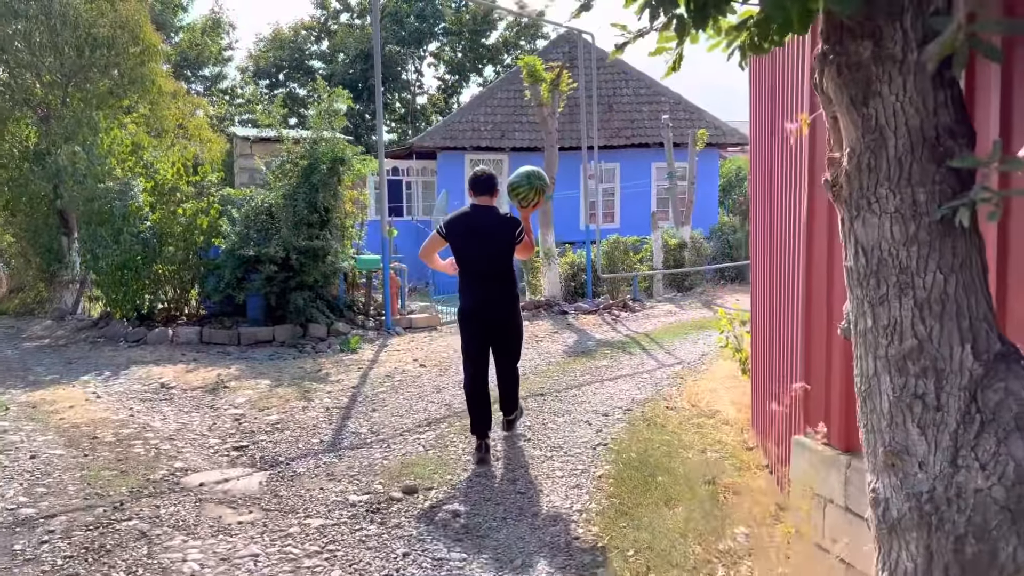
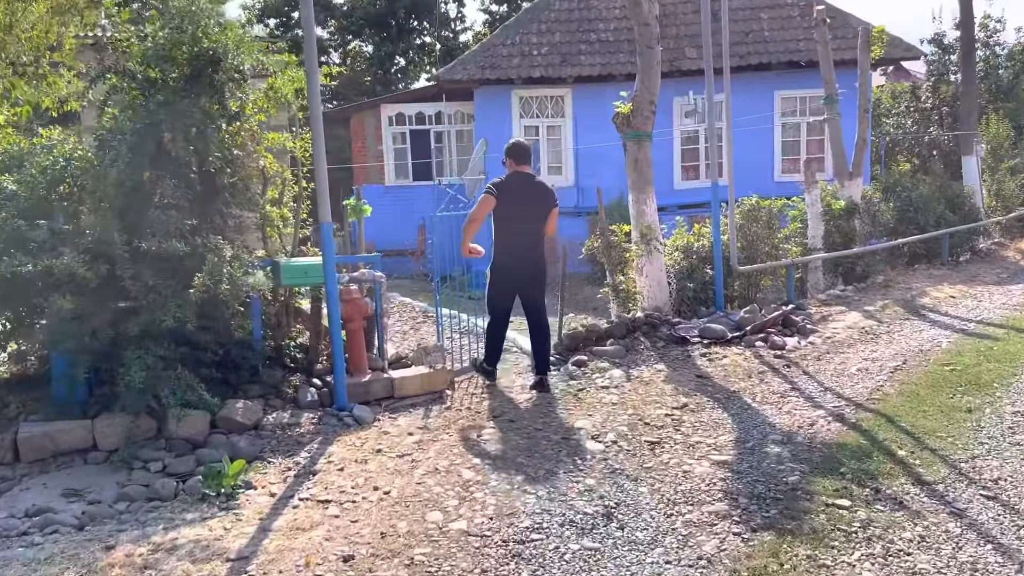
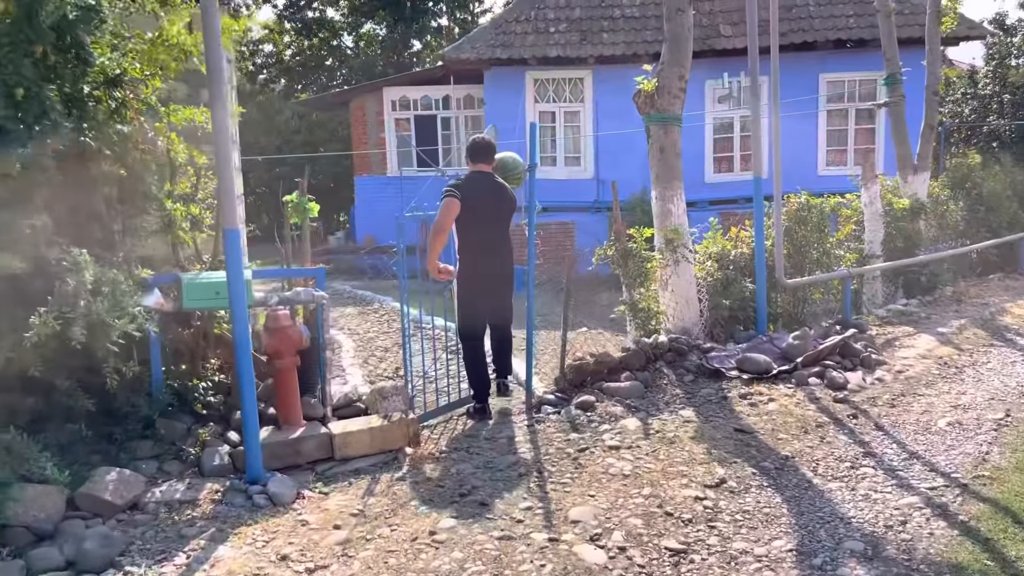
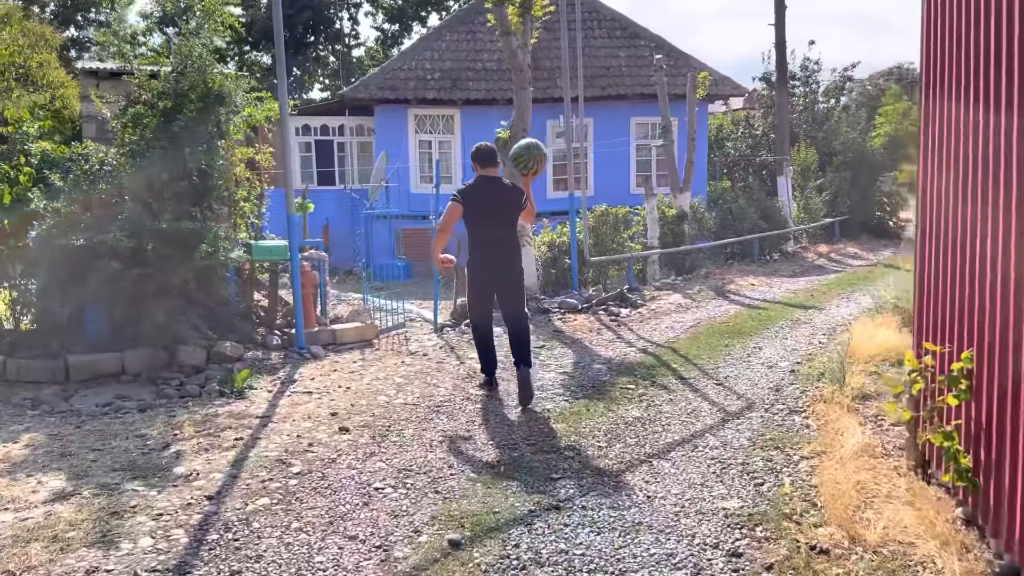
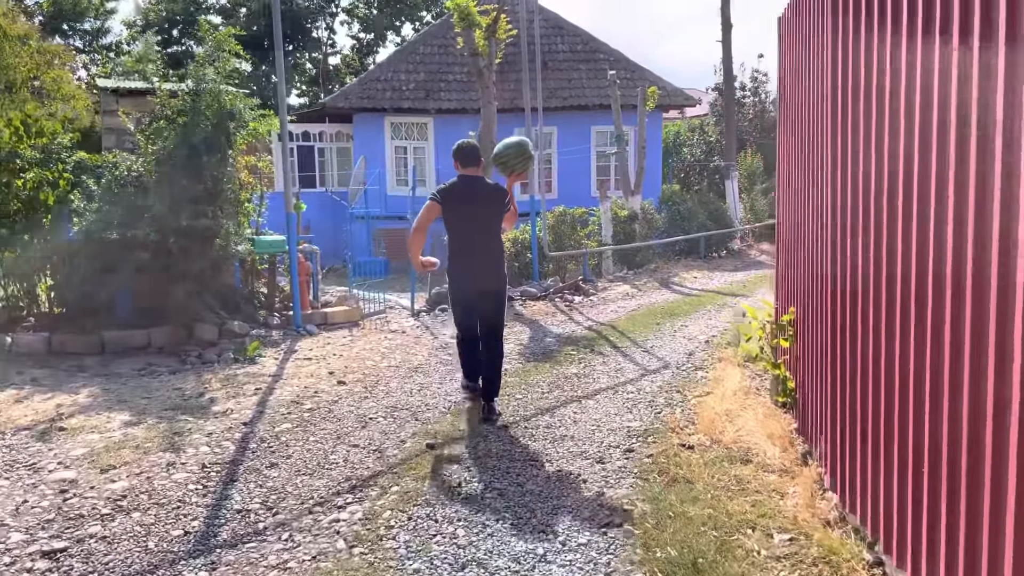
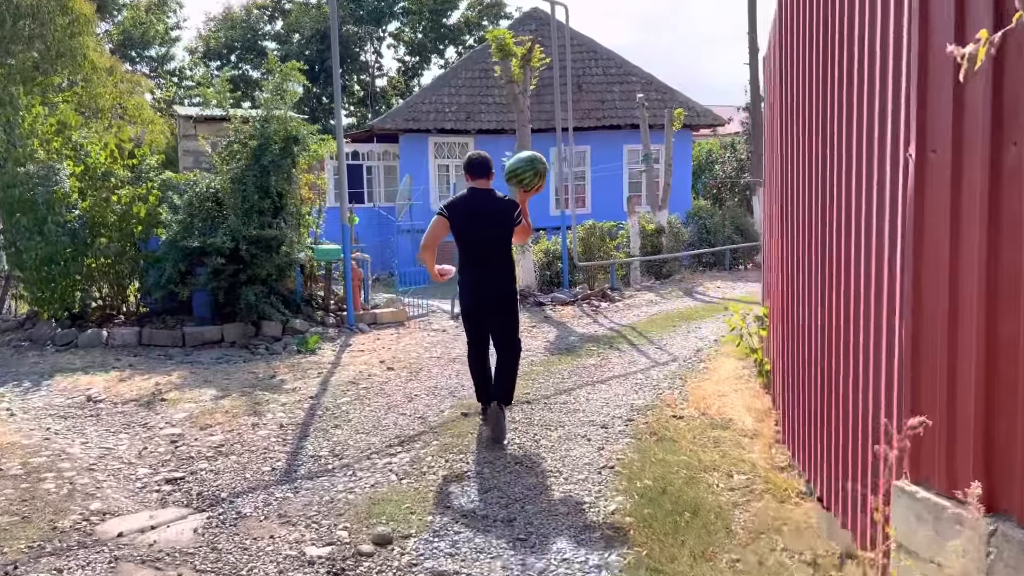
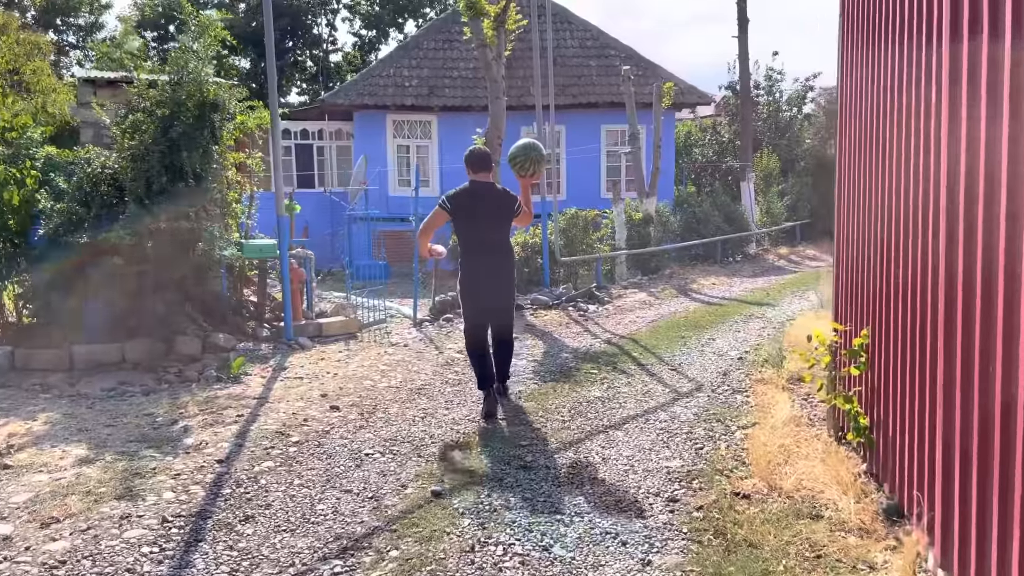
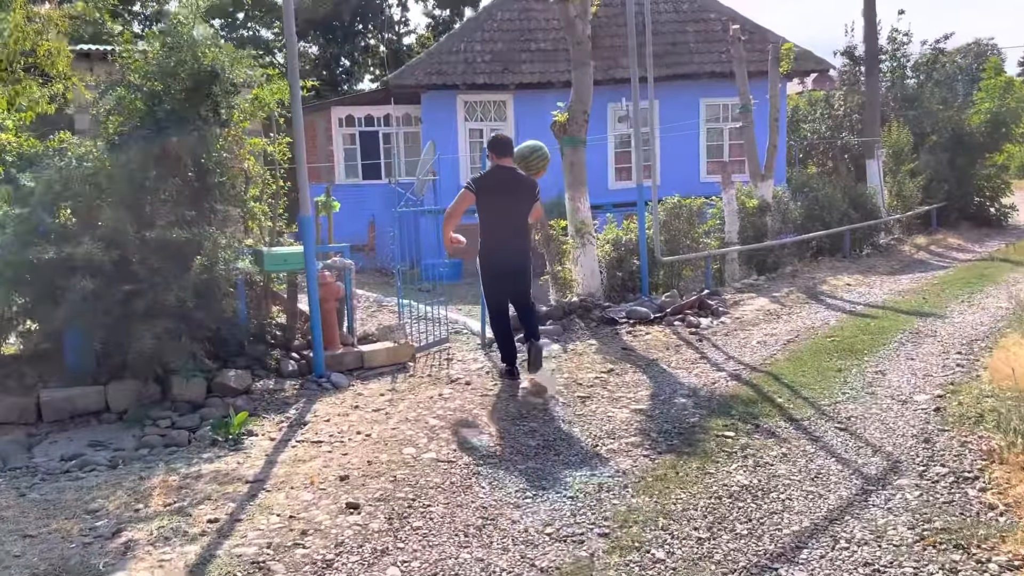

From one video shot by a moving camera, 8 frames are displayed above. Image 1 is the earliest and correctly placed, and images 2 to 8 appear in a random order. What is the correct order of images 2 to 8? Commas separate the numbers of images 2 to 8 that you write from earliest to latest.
6, 5, 7, 4, 8, 2, 3
